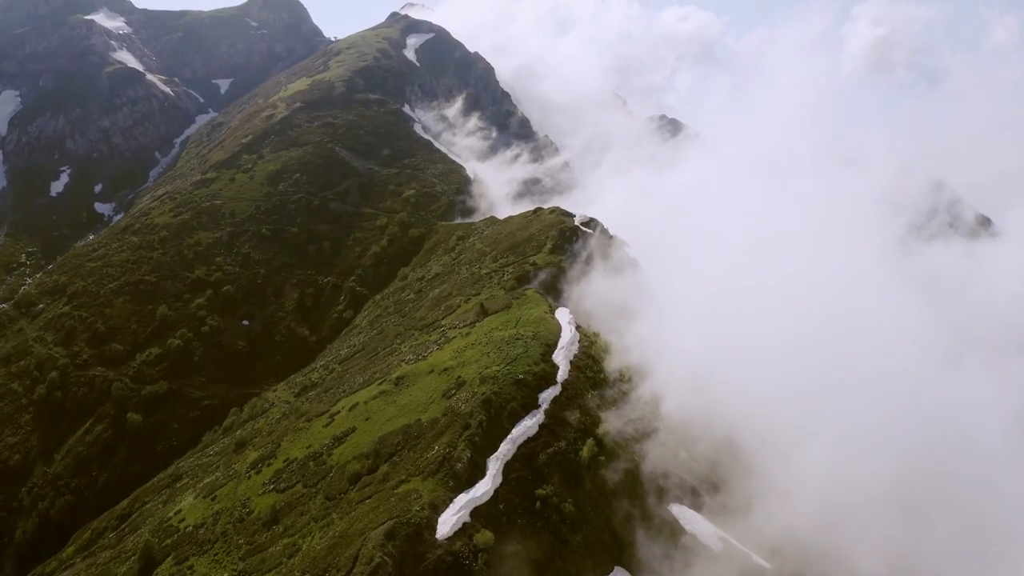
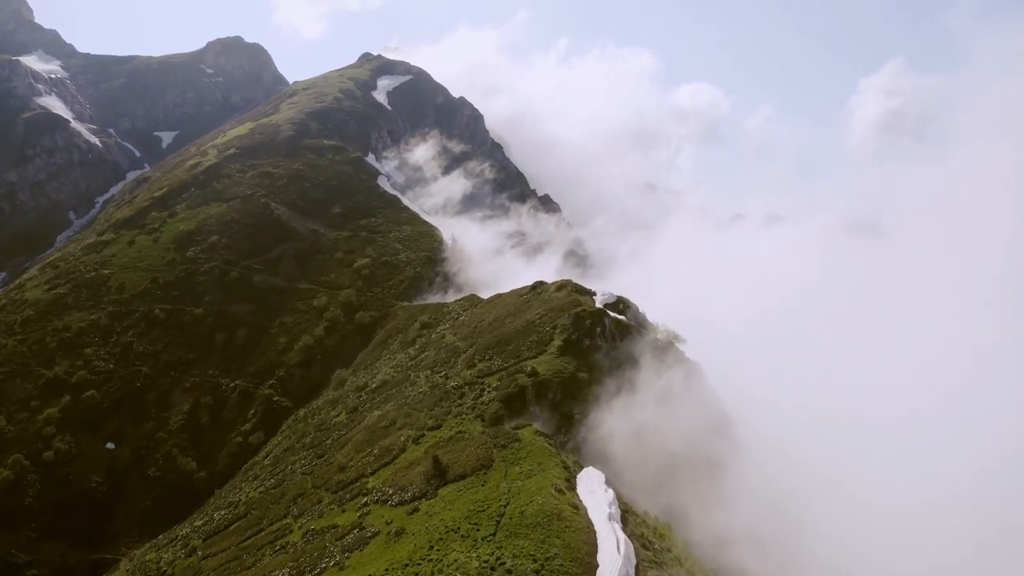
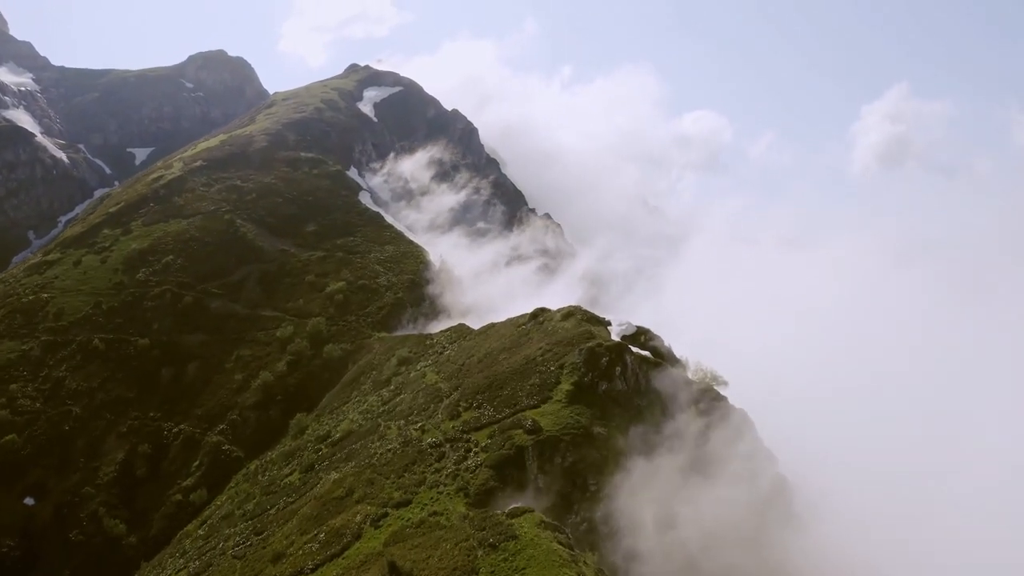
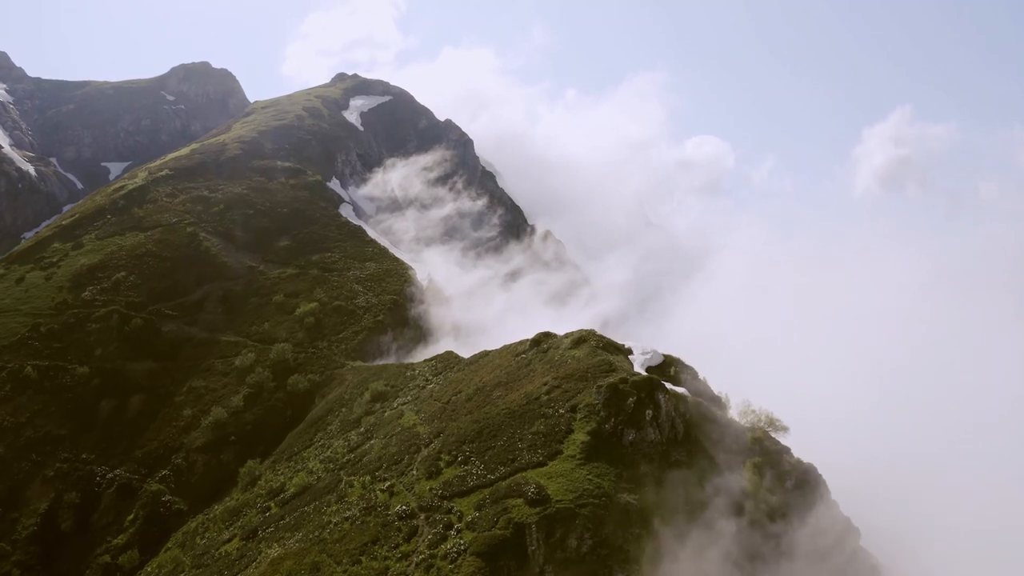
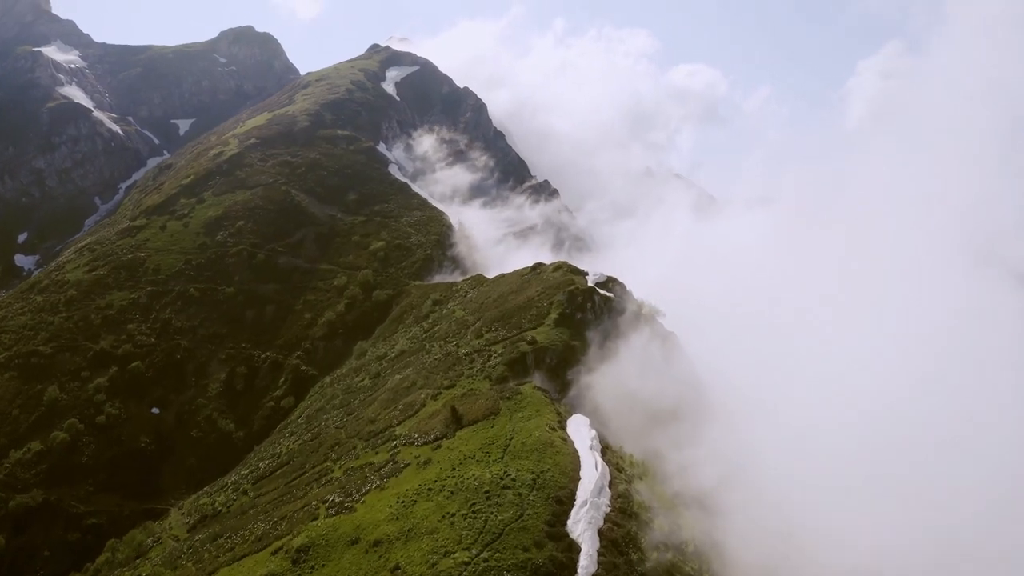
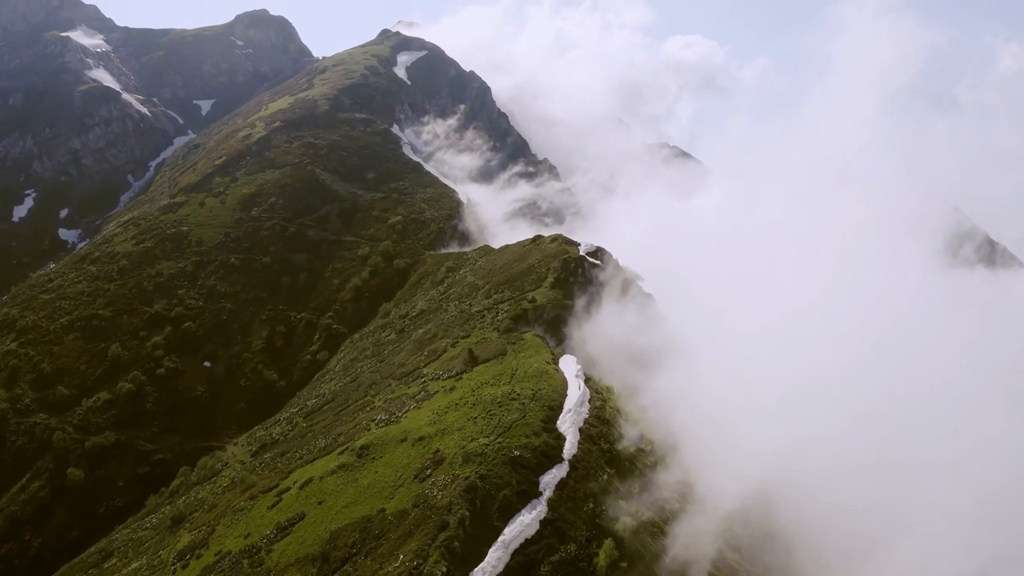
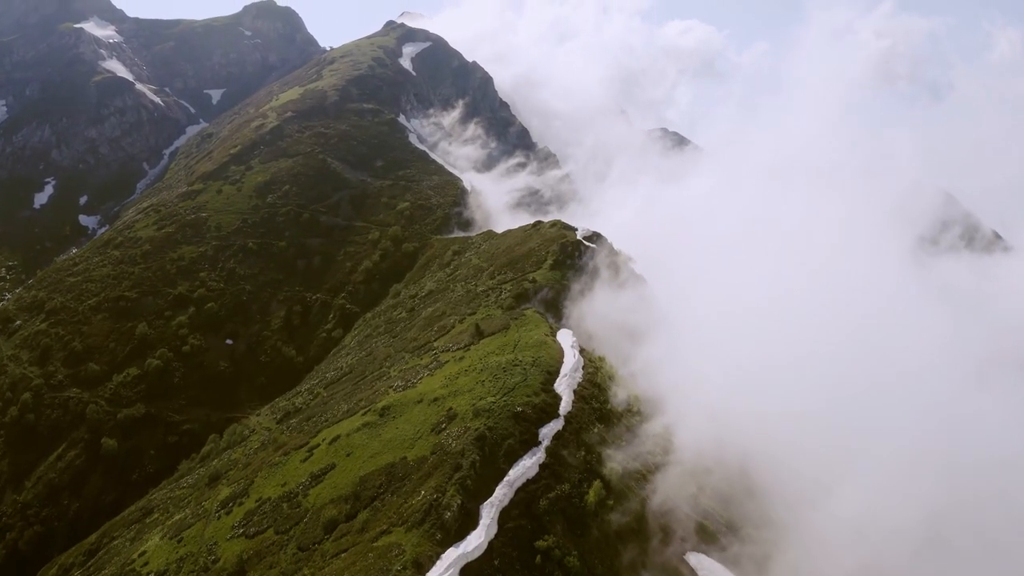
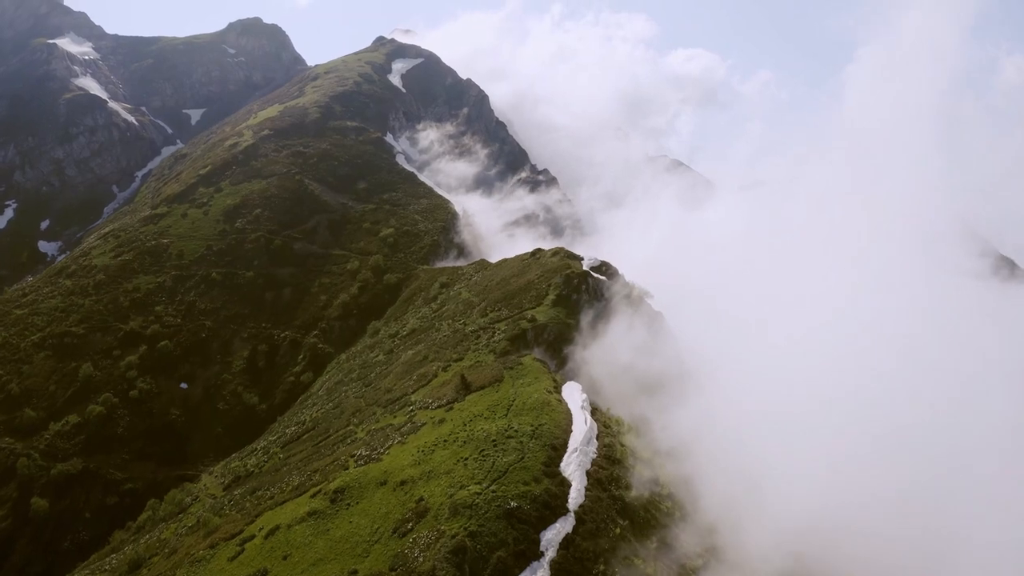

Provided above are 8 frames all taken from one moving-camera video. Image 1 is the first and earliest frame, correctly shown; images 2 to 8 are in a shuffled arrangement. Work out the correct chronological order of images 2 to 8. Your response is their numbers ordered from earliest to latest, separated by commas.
7, 6, 8, 5, 2, 3, 4
